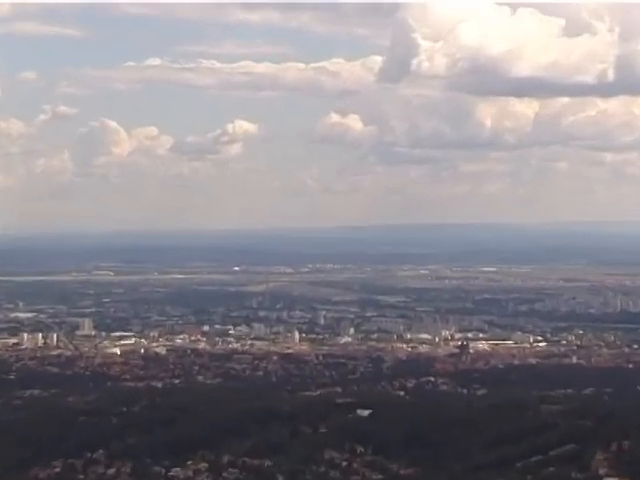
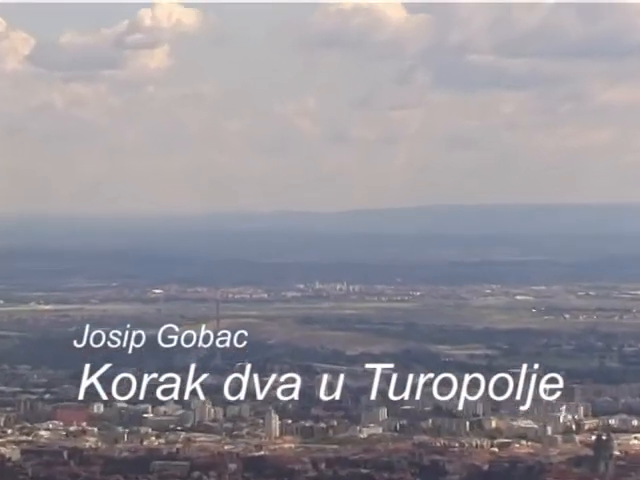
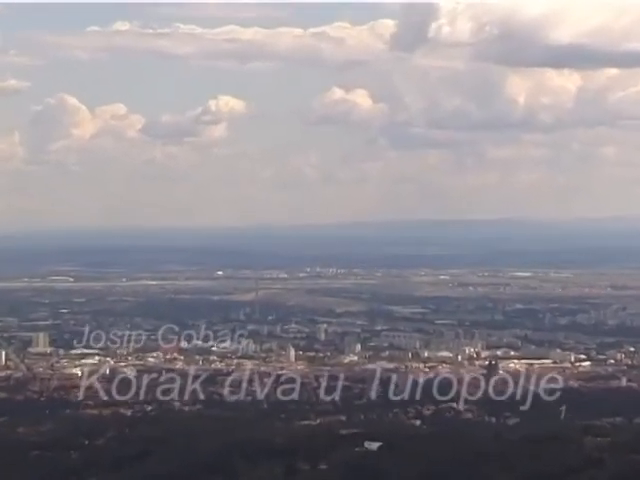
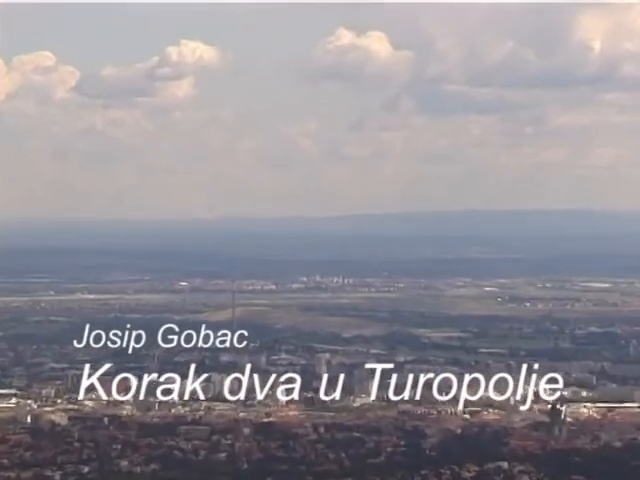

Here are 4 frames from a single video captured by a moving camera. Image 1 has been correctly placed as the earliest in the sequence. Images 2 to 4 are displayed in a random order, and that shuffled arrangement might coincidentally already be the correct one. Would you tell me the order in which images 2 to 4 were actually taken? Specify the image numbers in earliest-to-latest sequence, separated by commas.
3, 4, 2
